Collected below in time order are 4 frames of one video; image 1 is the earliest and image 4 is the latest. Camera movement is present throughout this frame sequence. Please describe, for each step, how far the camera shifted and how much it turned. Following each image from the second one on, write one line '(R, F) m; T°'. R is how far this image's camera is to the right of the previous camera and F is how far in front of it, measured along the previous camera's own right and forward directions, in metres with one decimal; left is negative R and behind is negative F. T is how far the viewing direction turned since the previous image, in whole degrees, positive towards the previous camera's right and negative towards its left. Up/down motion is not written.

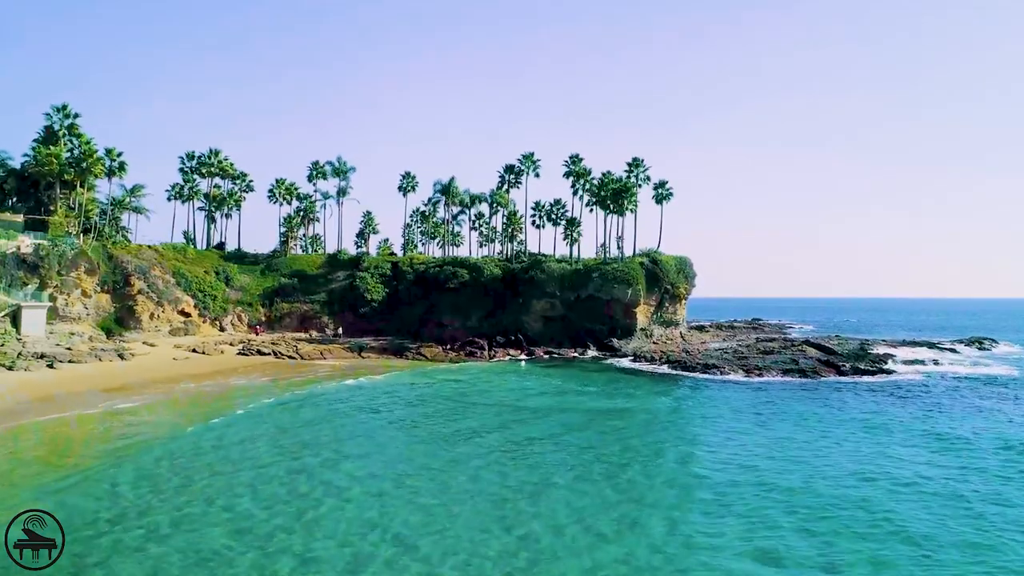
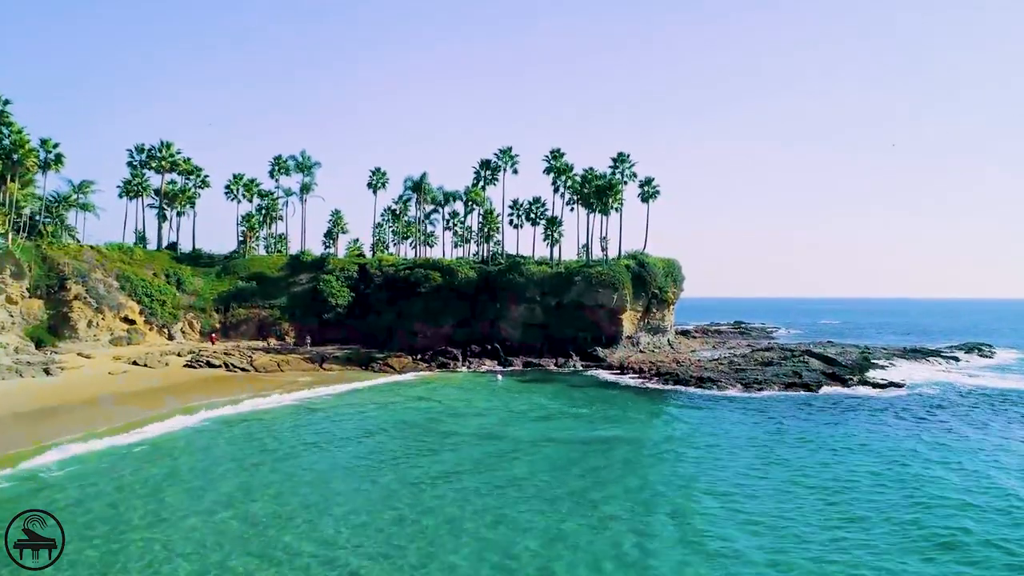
(+0.2, +4.0) m; +2°
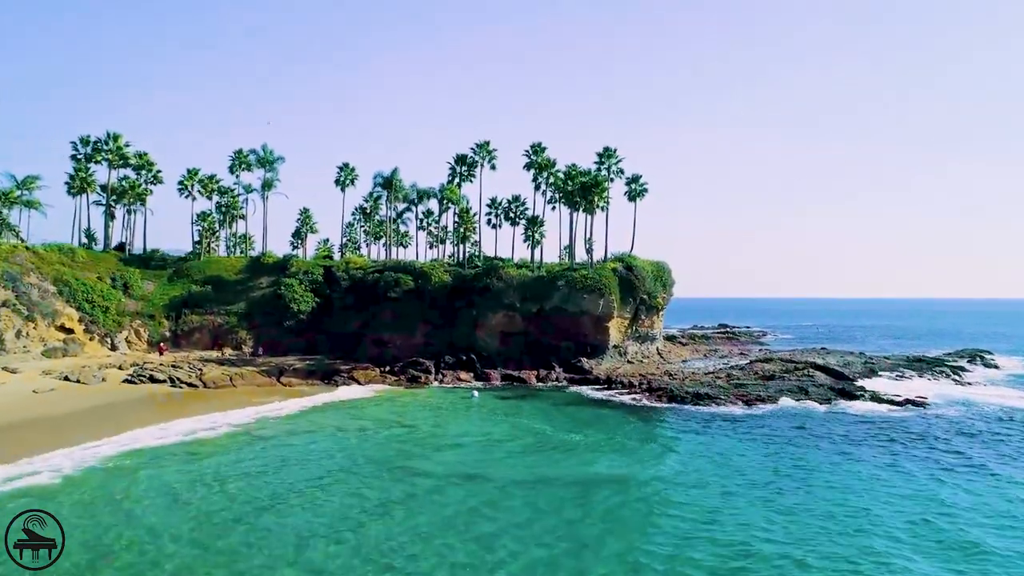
(+0.3, +3.9) m; +2°
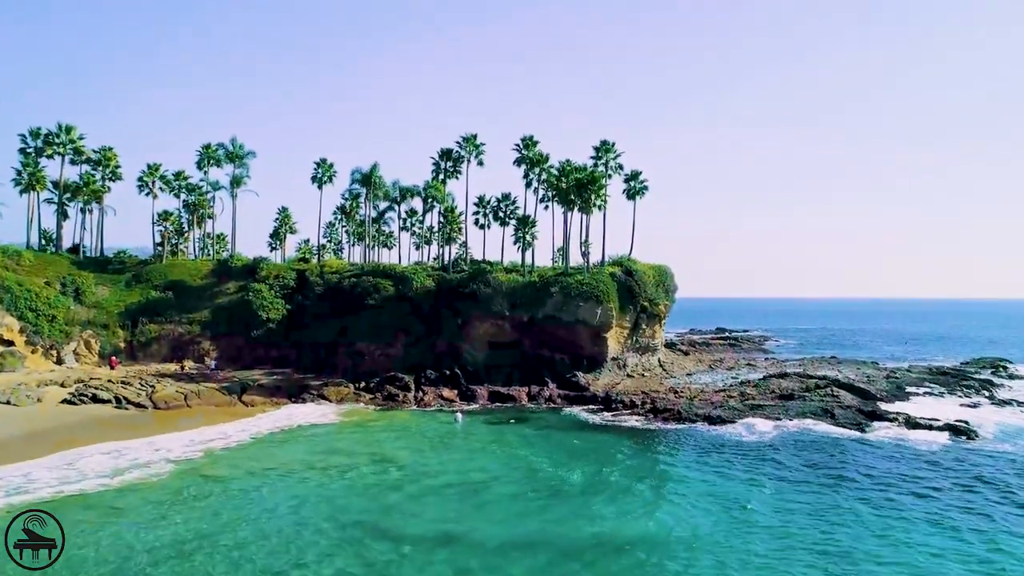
(+0.2, +4.1) m; +1°
